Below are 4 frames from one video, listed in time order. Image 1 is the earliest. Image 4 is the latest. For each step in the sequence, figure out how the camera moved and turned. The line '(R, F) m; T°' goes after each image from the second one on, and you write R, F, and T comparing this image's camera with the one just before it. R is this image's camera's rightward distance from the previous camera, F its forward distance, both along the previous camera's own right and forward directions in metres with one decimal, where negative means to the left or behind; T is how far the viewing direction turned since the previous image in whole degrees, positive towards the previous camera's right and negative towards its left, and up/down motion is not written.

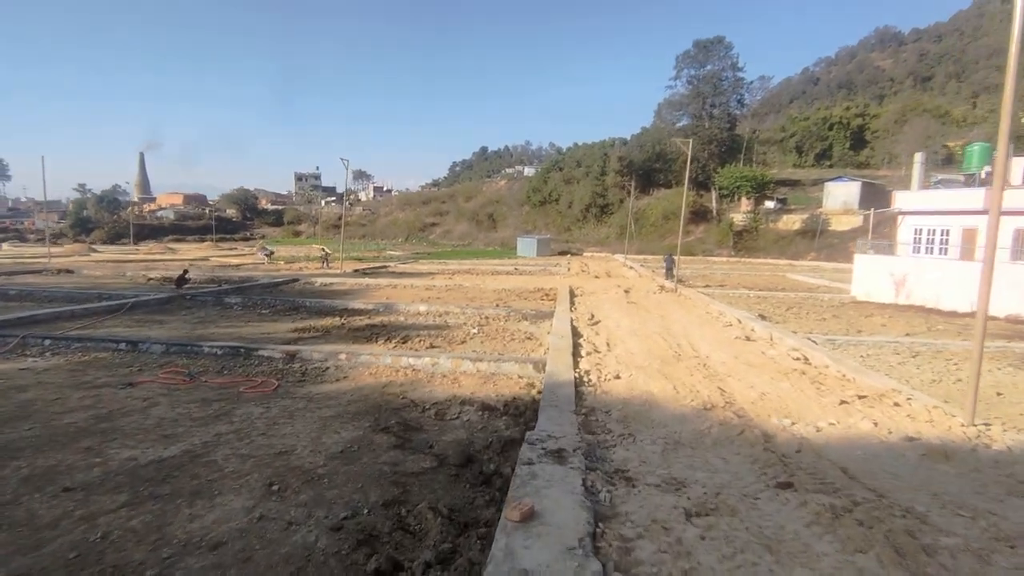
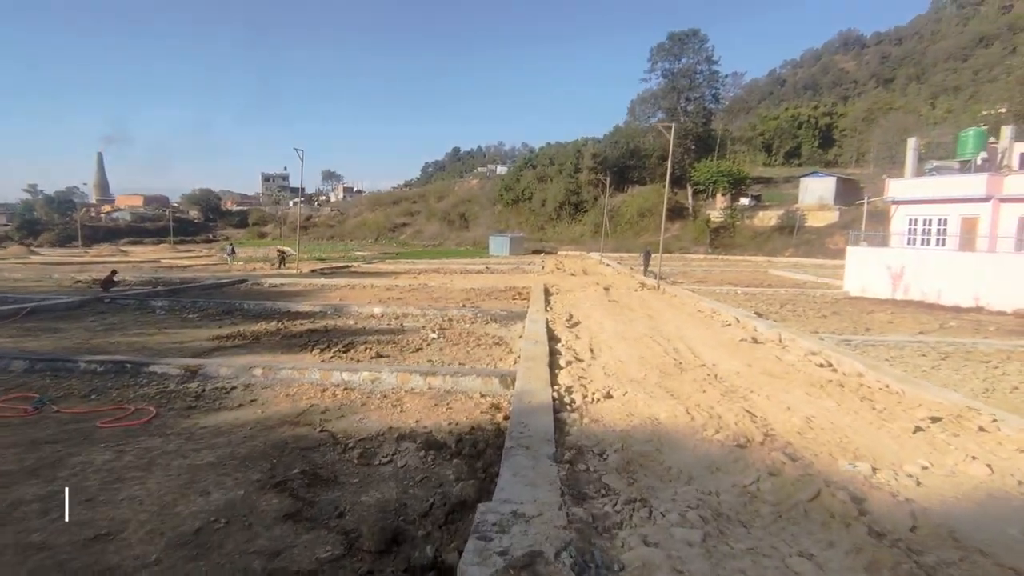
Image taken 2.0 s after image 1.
(+0.2, +2.1) m; +3°
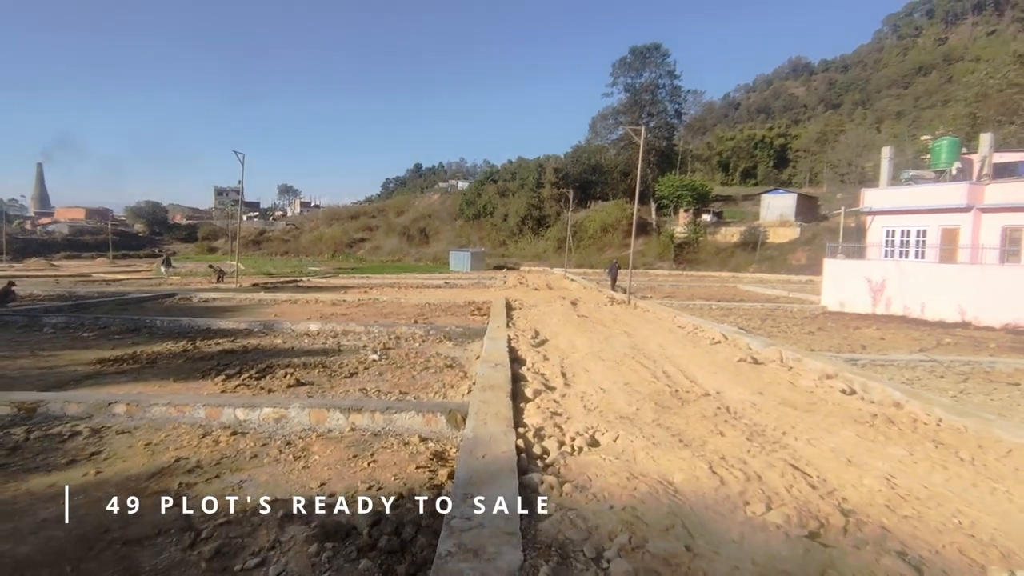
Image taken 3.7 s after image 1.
(+0.1, +1.8) m; +4°
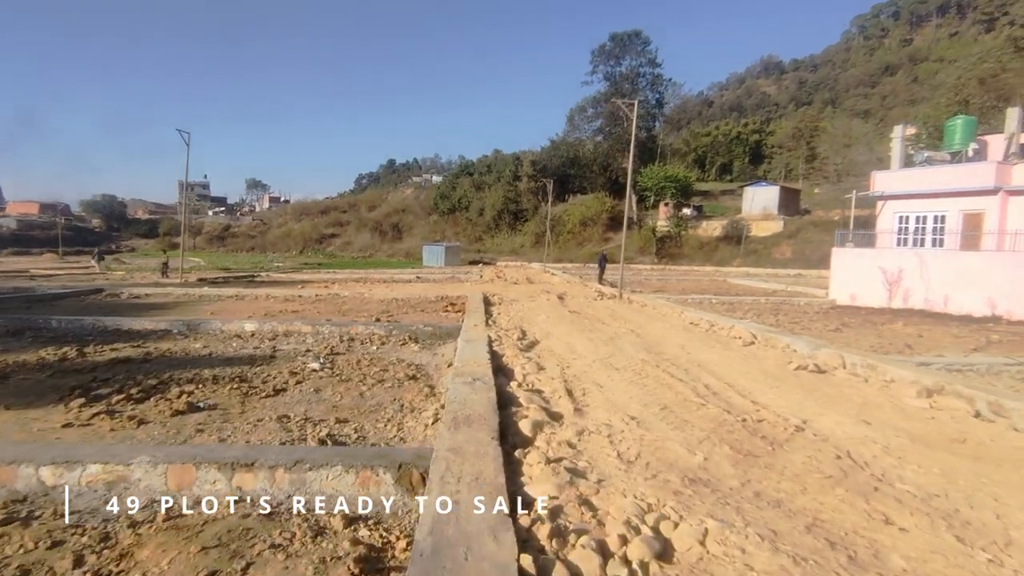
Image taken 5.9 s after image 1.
(-0.1, +2.3) m; +2°
